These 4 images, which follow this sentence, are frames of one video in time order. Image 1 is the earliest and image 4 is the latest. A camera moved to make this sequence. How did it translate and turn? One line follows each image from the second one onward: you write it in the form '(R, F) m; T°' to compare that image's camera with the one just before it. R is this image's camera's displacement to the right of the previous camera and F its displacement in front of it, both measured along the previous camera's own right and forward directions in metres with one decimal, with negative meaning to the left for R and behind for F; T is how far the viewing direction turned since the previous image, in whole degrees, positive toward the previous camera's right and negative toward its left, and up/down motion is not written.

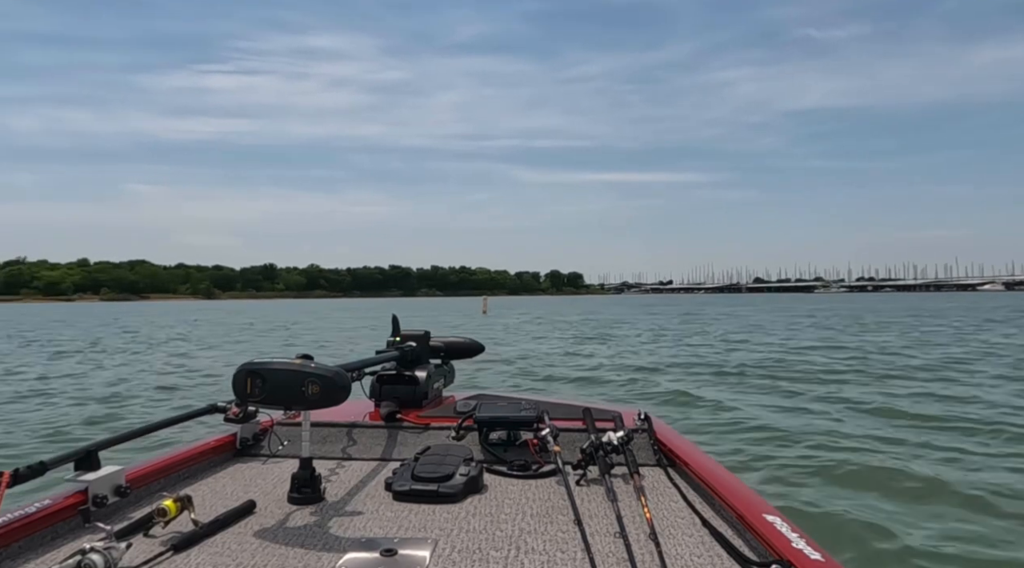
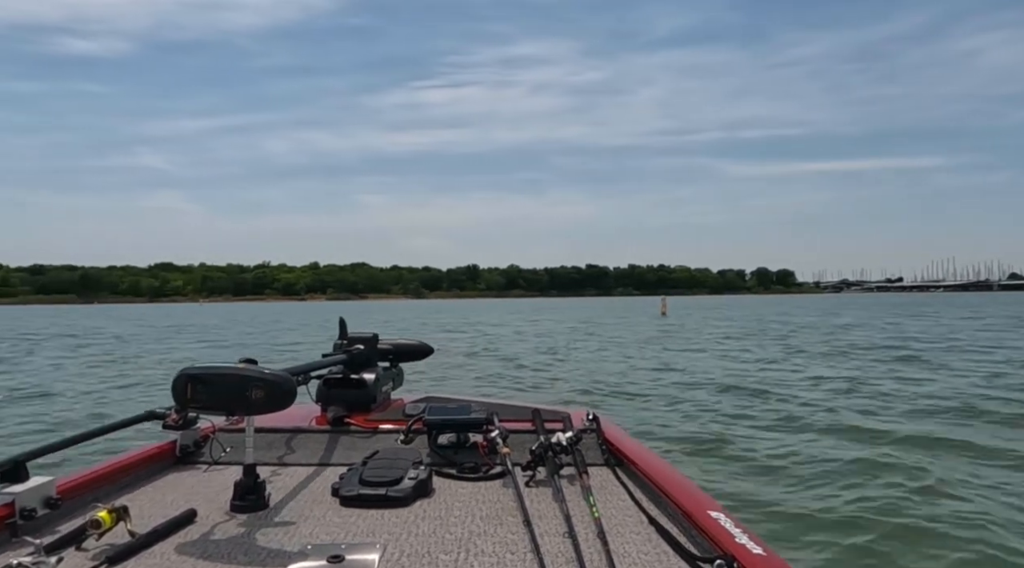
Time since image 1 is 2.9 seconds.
(+0.9, +0.4) m; -12°
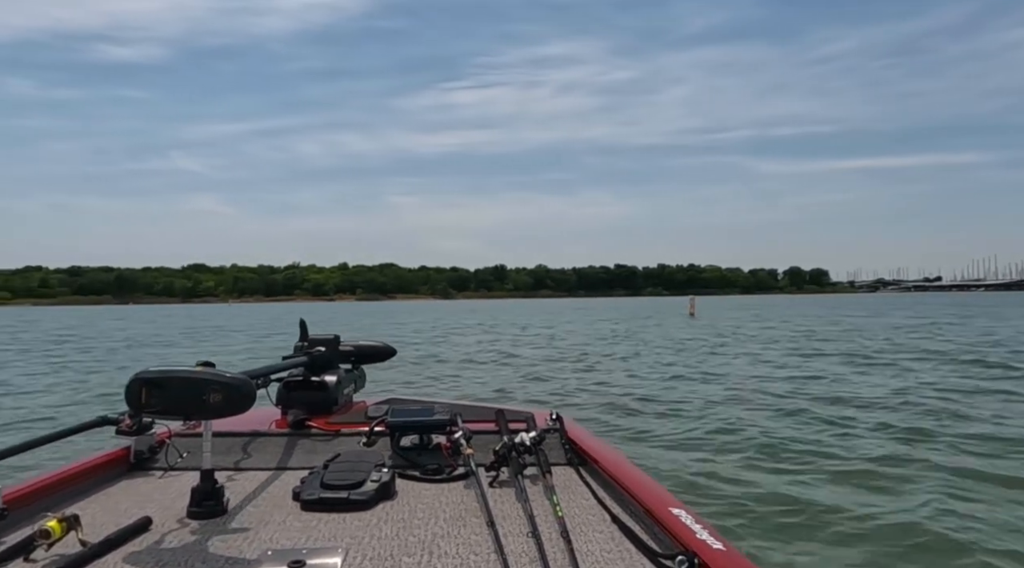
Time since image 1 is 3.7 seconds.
(+0.2, +0.1) m; -2°
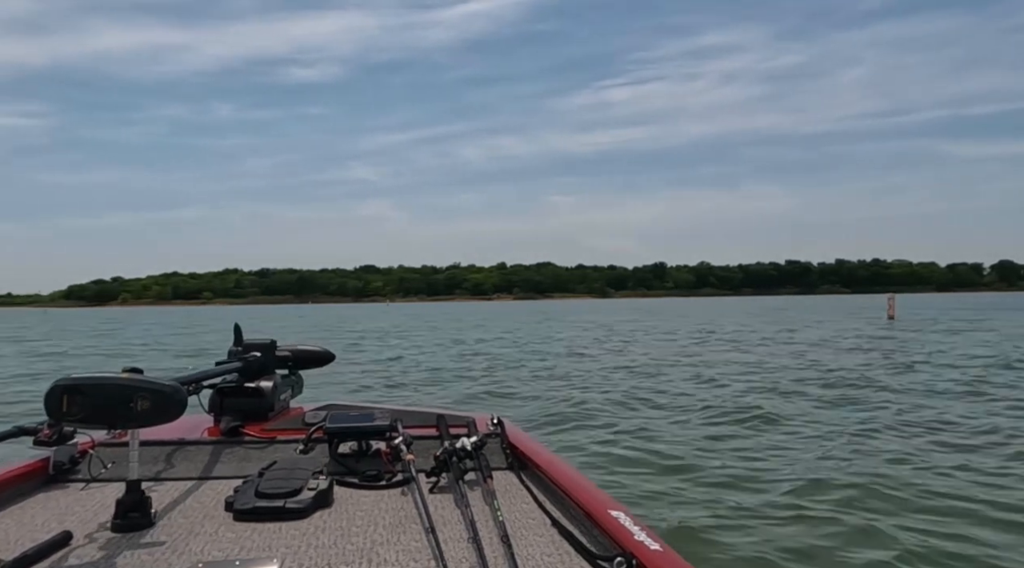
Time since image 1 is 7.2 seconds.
(+0.7, +0.6) m; -11°
